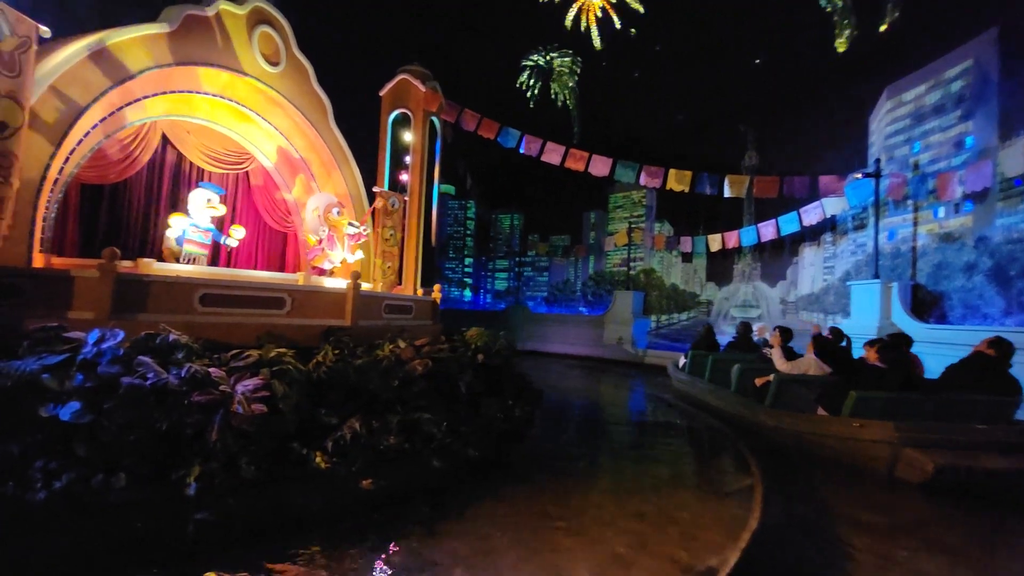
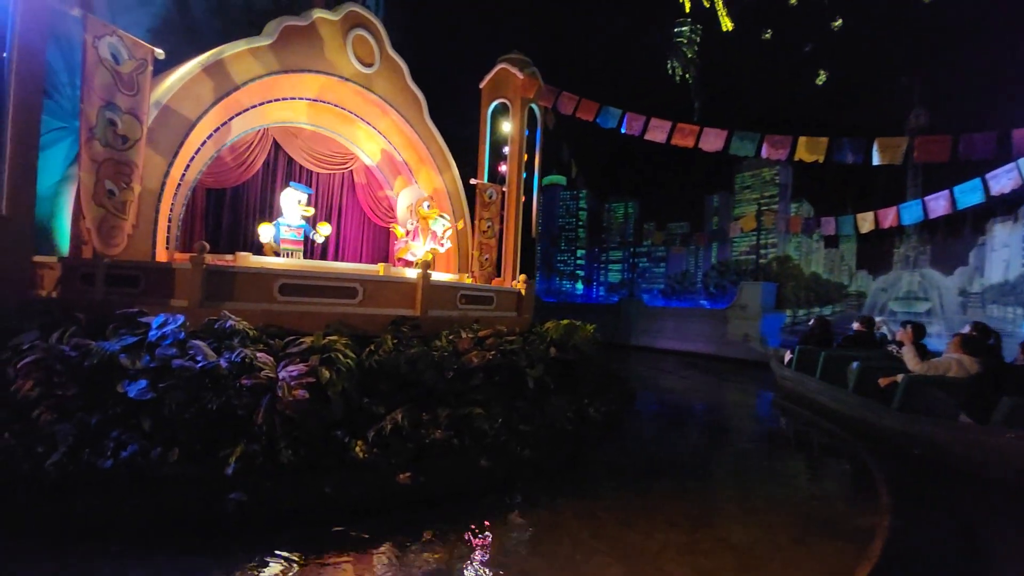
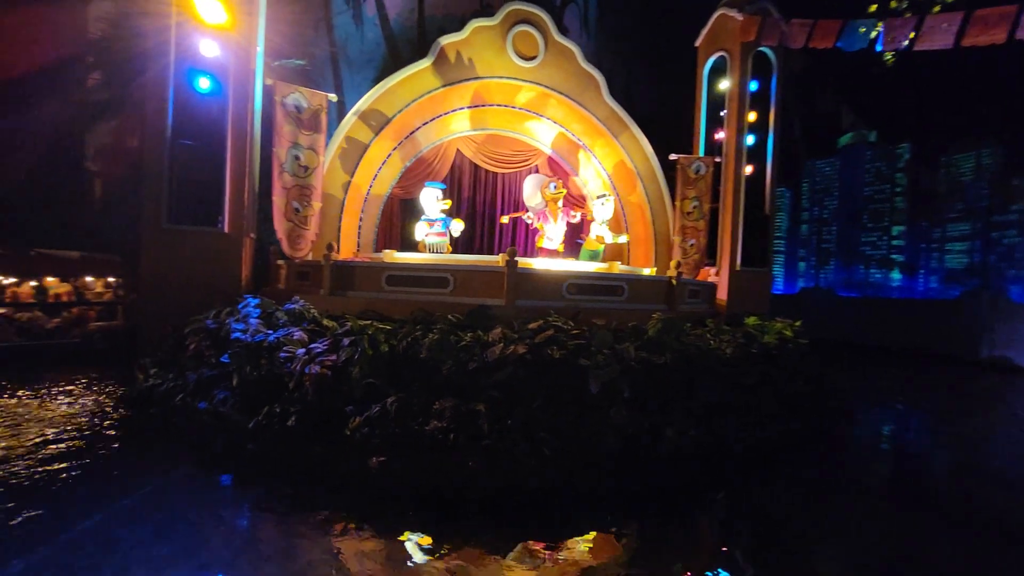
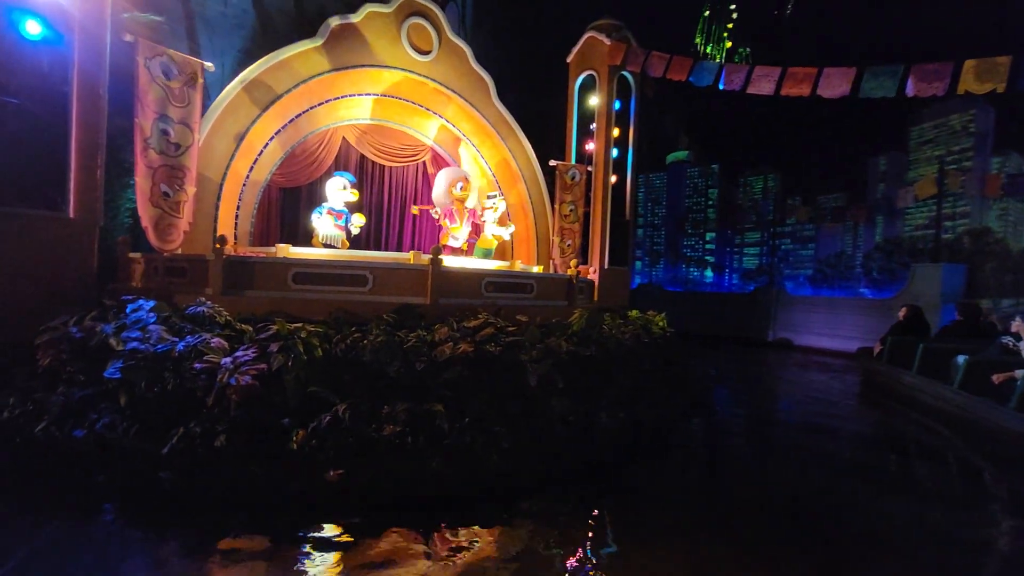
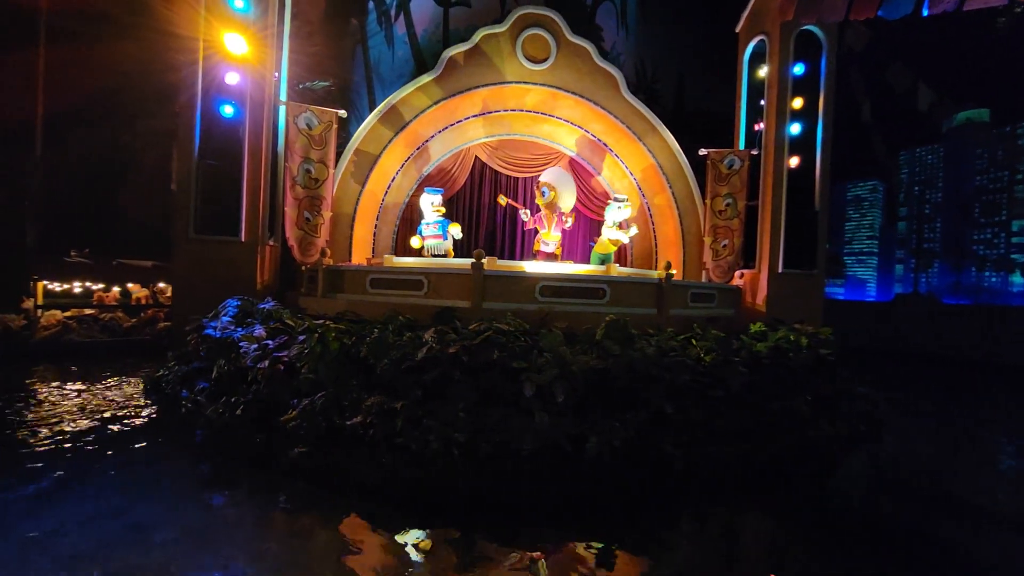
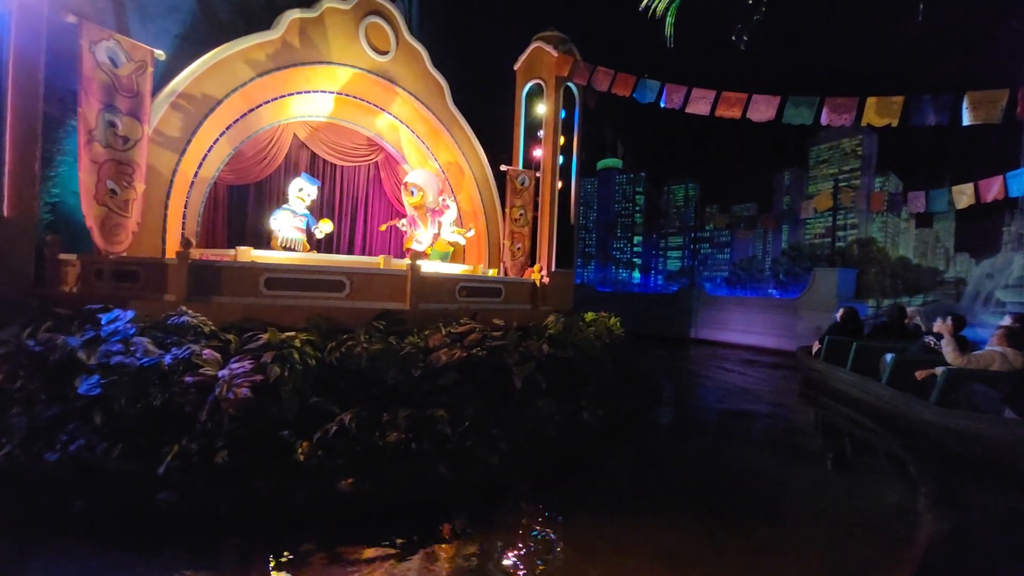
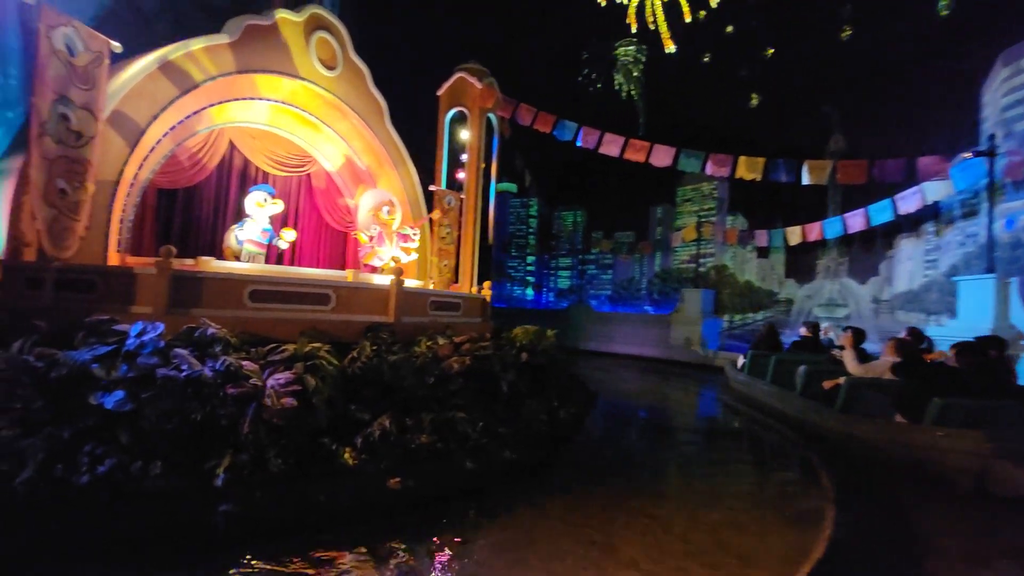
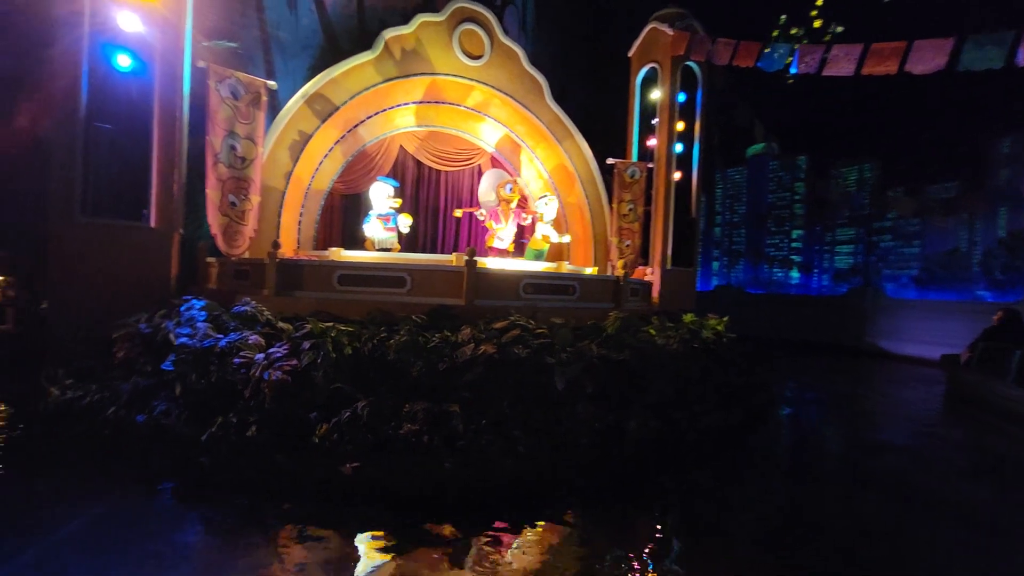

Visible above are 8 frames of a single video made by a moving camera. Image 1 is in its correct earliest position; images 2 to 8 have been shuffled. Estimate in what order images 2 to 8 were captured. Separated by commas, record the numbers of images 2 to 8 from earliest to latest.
7, 2, 6, 4, 8, 3, 5
